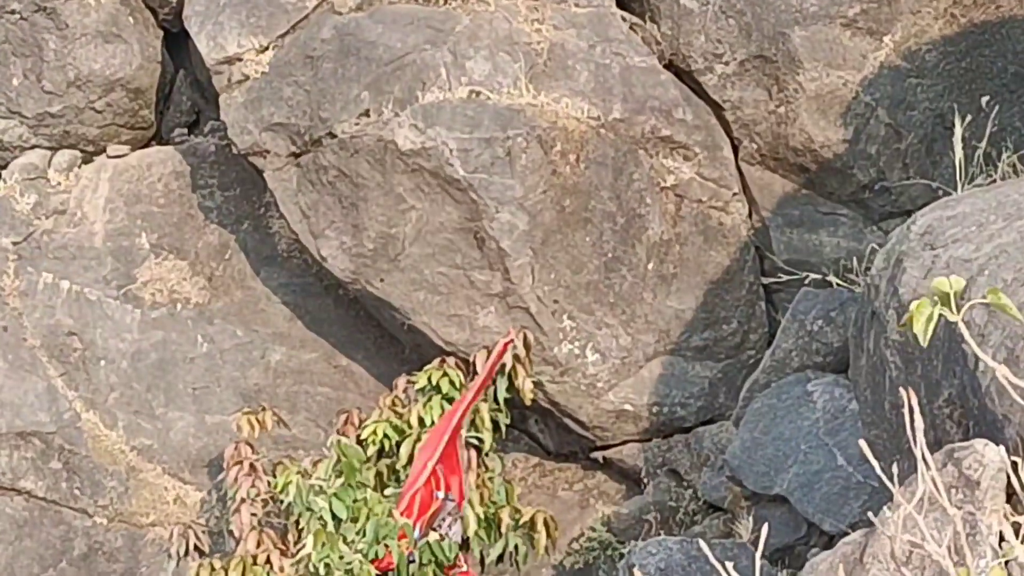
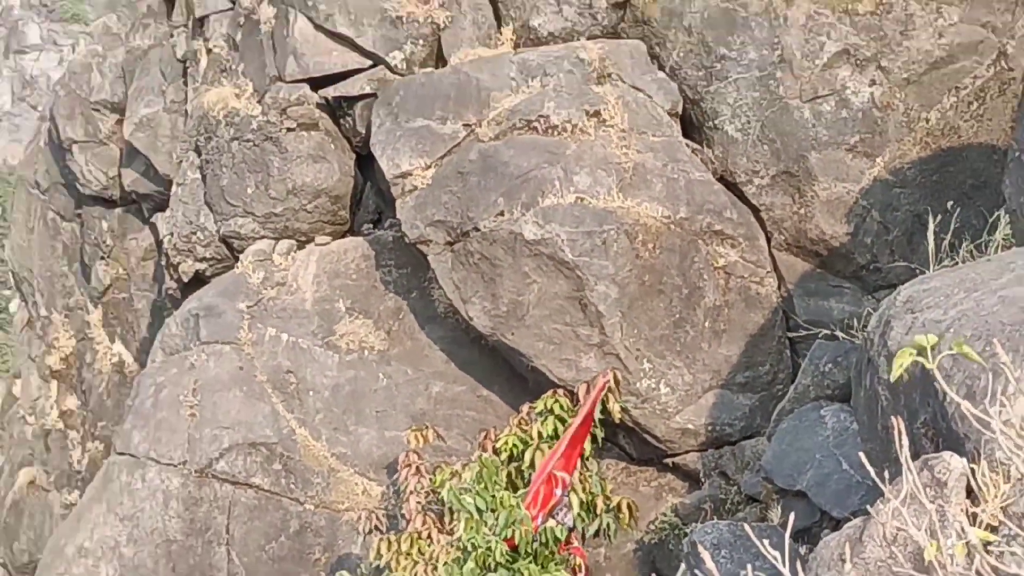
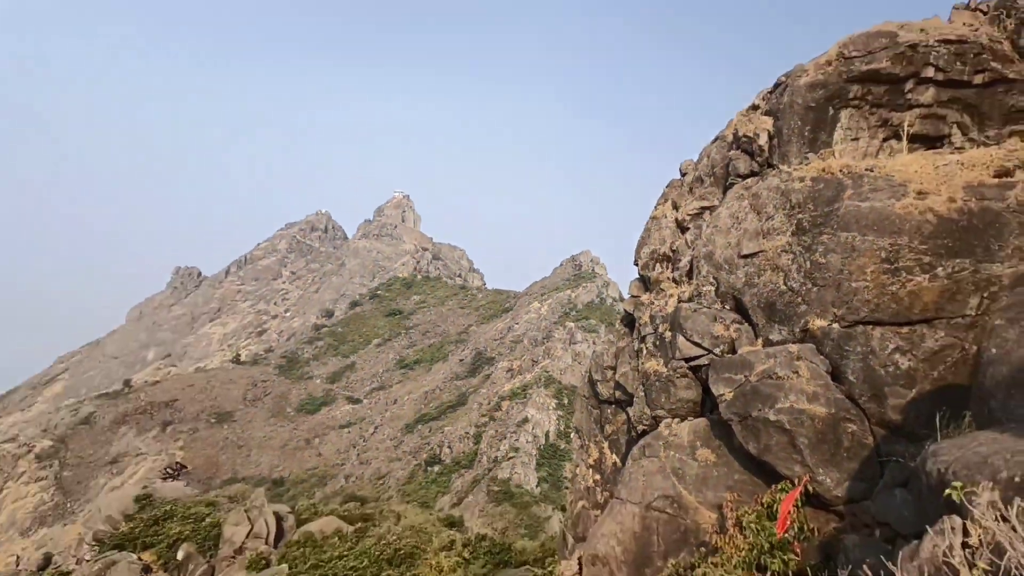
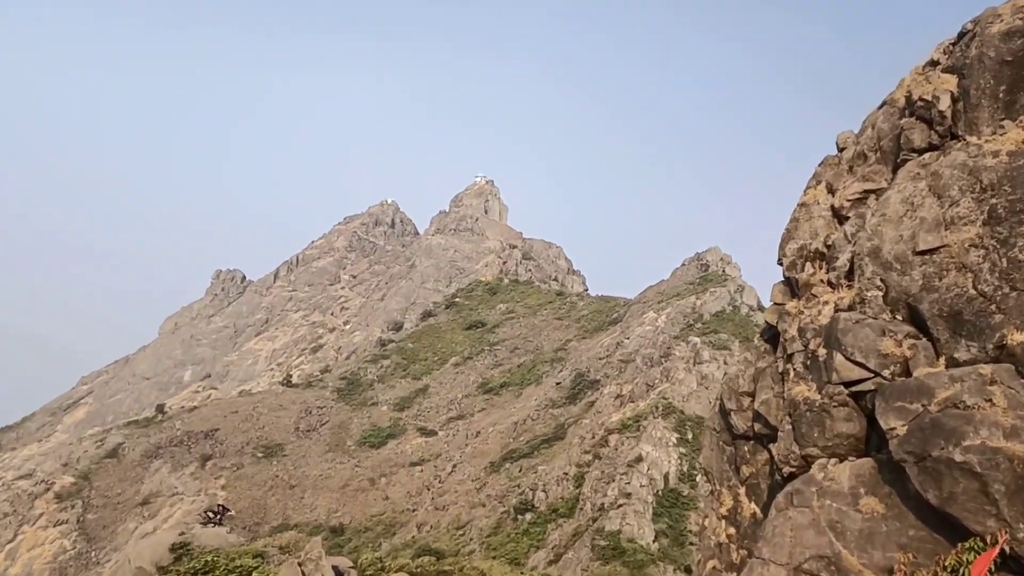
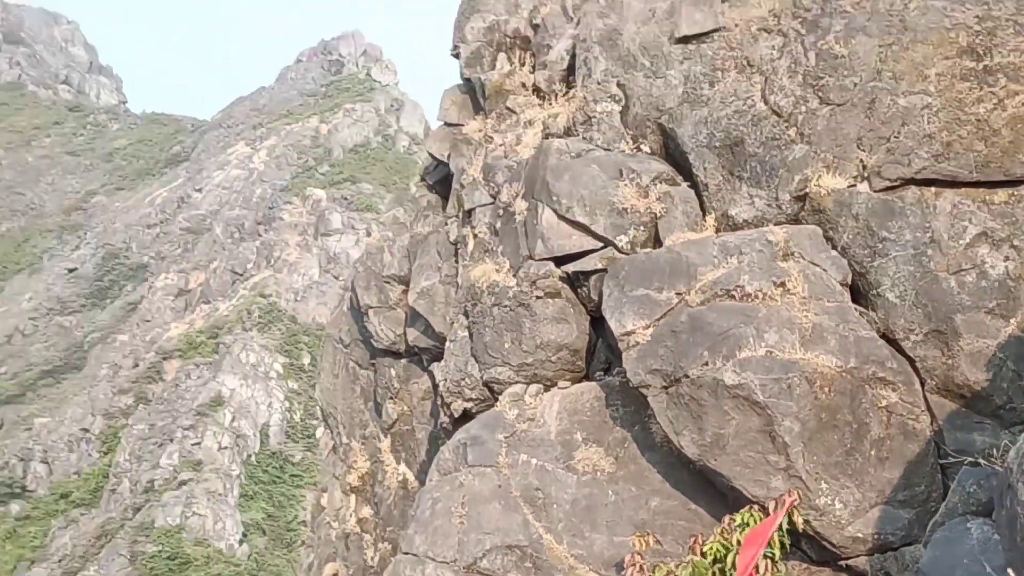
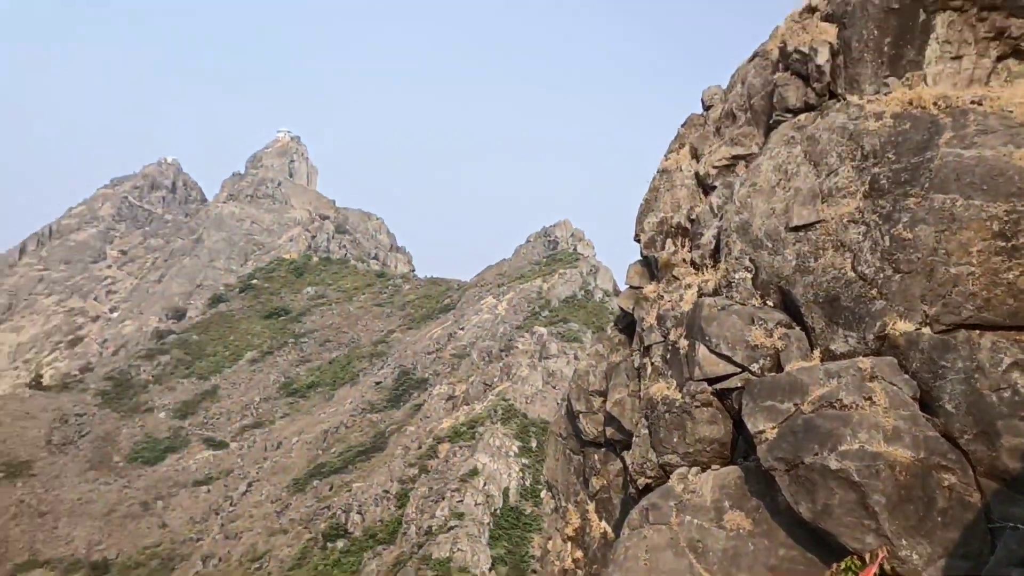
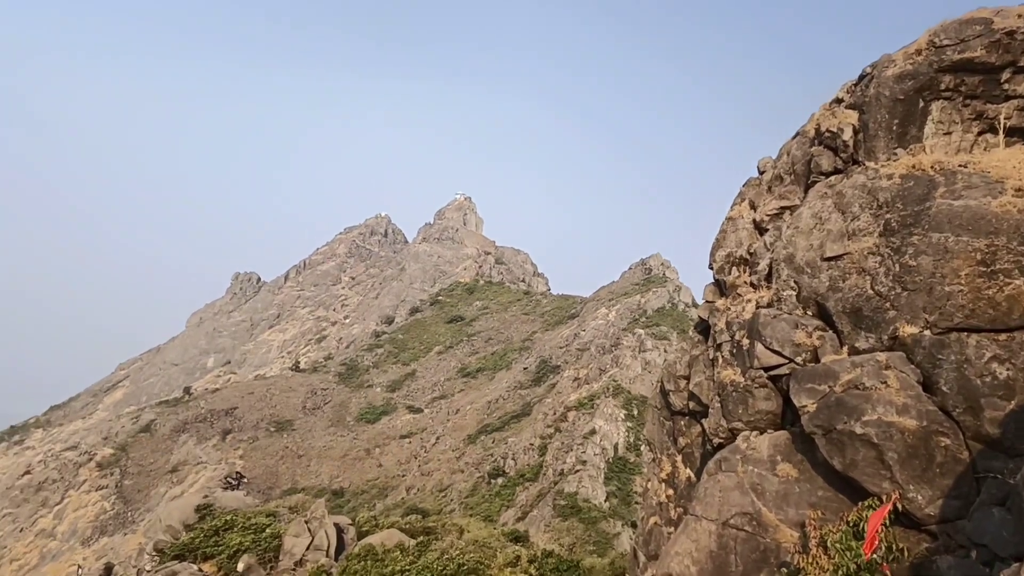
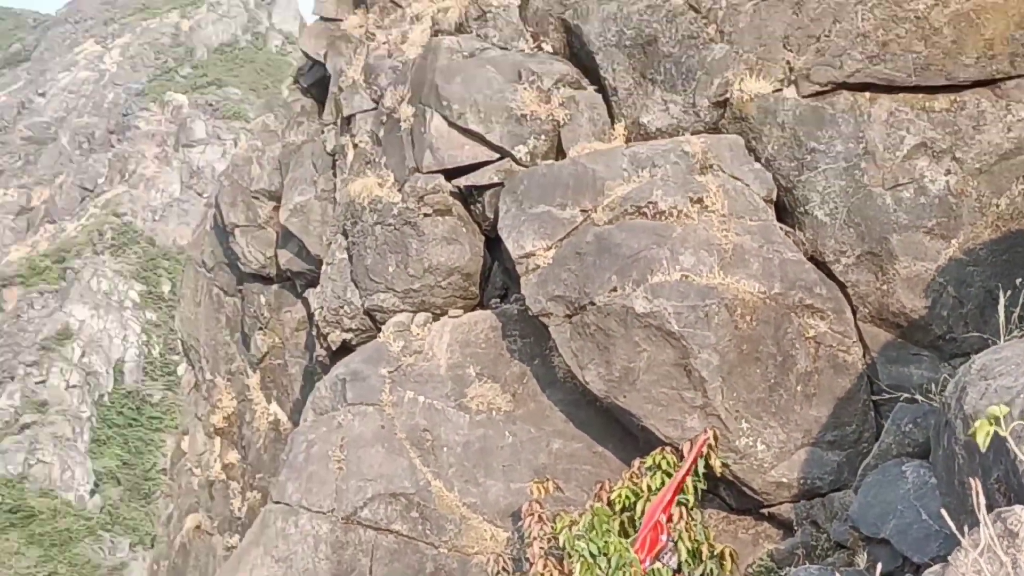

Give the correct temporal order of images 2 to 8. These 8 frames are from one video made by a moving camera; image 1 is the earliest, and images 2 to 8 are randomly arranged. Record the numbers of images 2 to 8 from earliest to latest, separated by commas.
2, 8, 5, 6, 3, 7, 4
